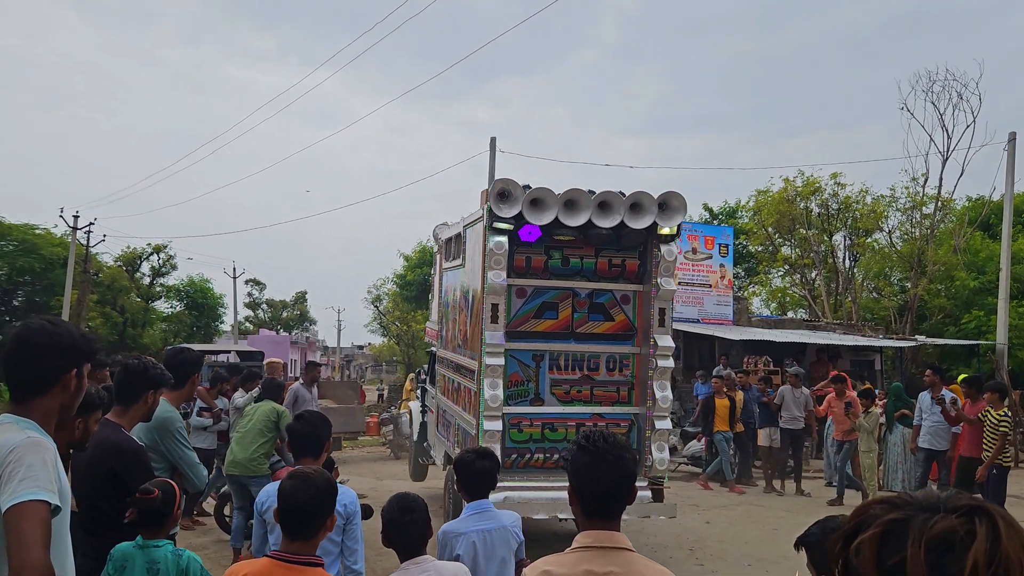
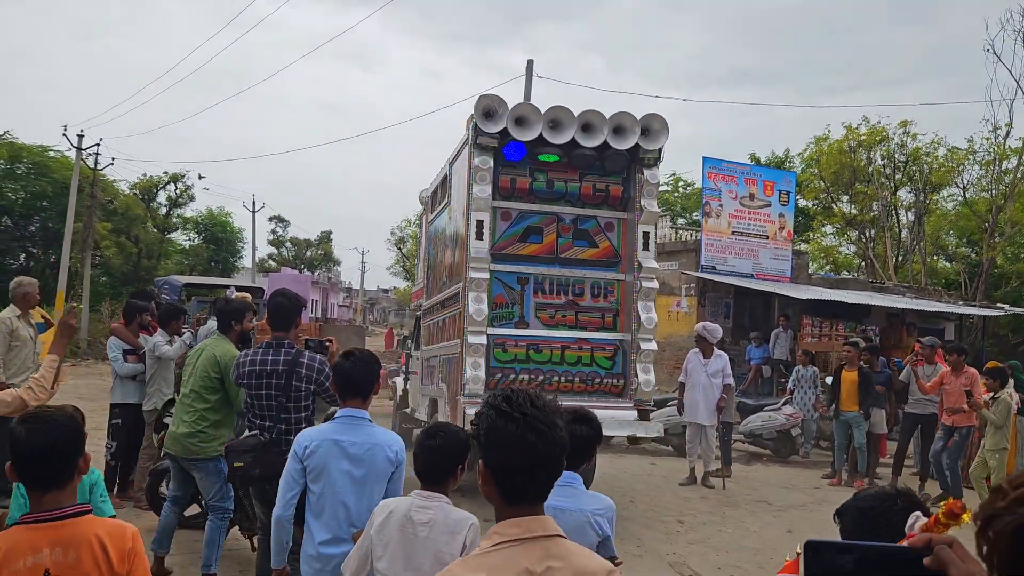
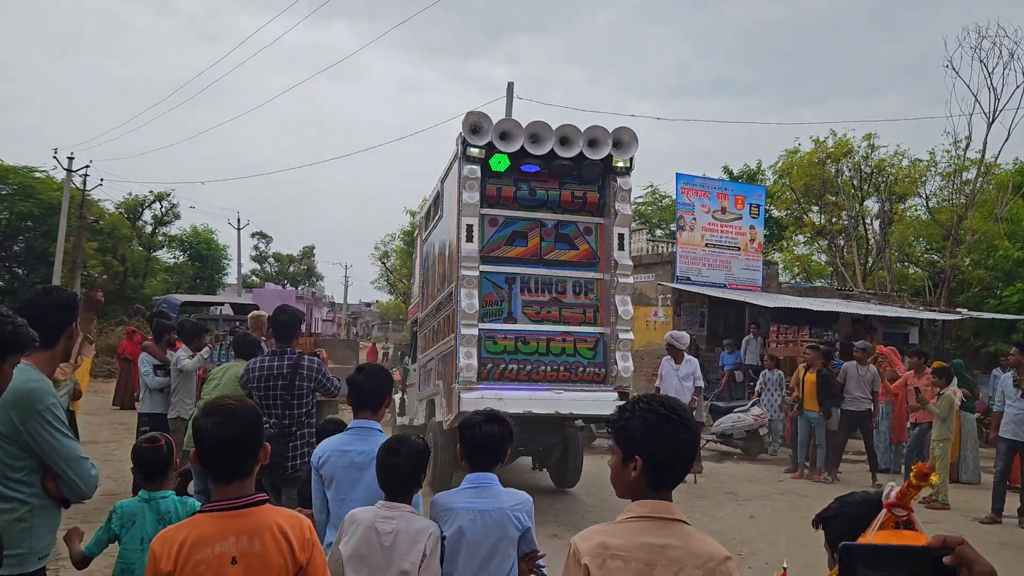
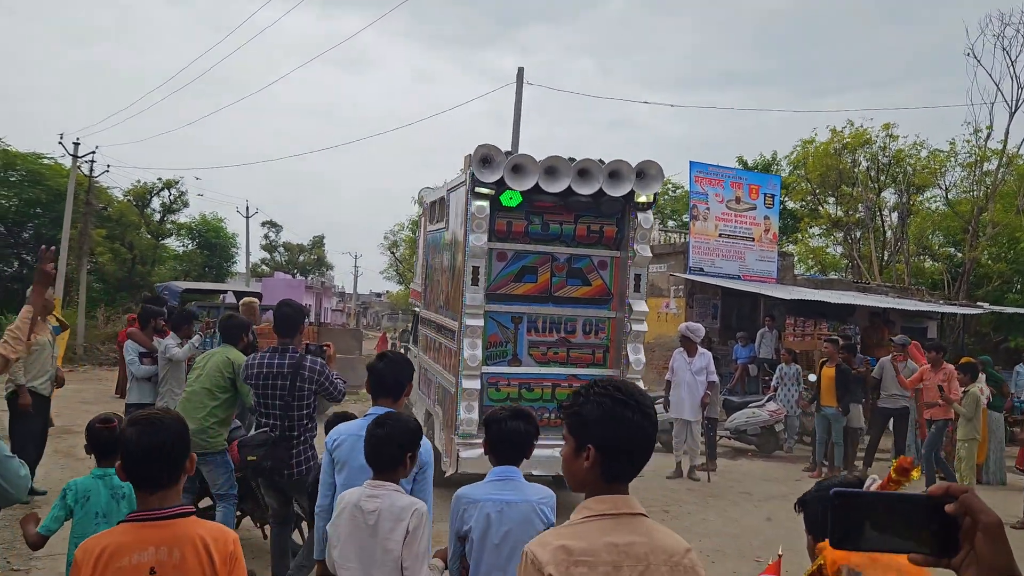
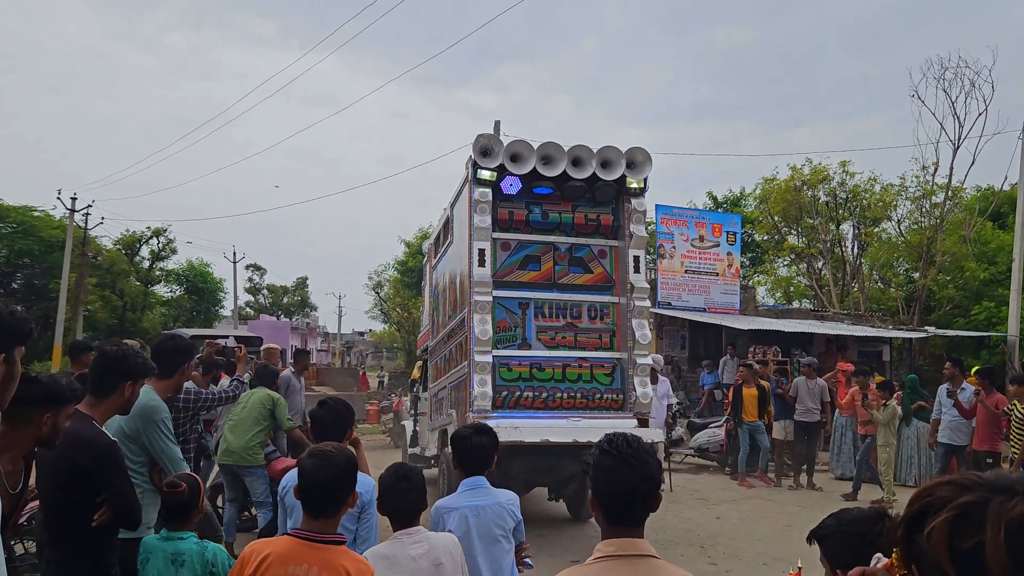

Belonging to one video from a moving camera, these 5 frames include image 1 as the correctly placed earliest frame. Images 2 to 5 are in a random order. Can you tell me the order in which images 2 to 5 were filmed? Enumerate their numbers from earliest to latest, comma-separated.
5, 3, 4, 2
